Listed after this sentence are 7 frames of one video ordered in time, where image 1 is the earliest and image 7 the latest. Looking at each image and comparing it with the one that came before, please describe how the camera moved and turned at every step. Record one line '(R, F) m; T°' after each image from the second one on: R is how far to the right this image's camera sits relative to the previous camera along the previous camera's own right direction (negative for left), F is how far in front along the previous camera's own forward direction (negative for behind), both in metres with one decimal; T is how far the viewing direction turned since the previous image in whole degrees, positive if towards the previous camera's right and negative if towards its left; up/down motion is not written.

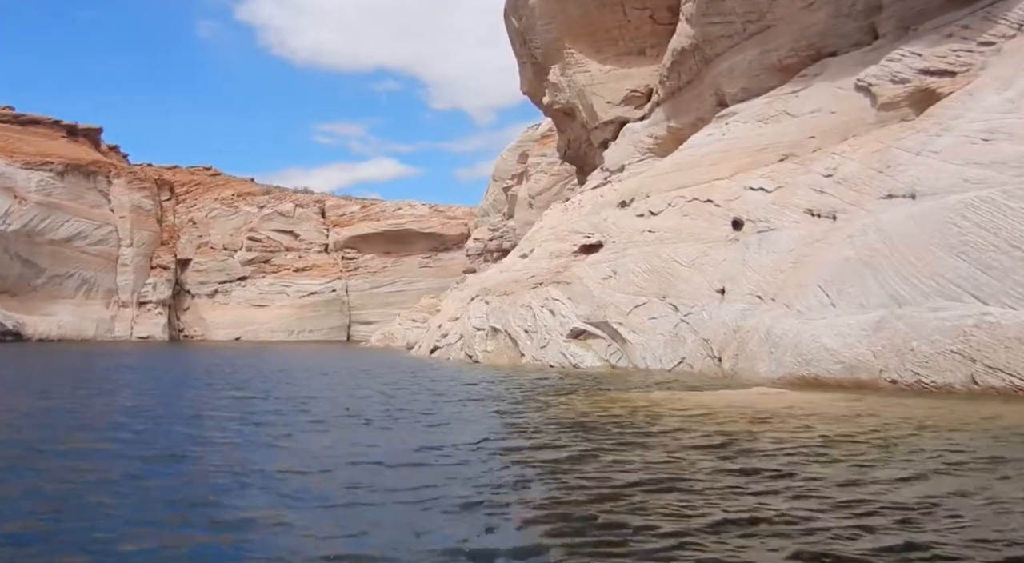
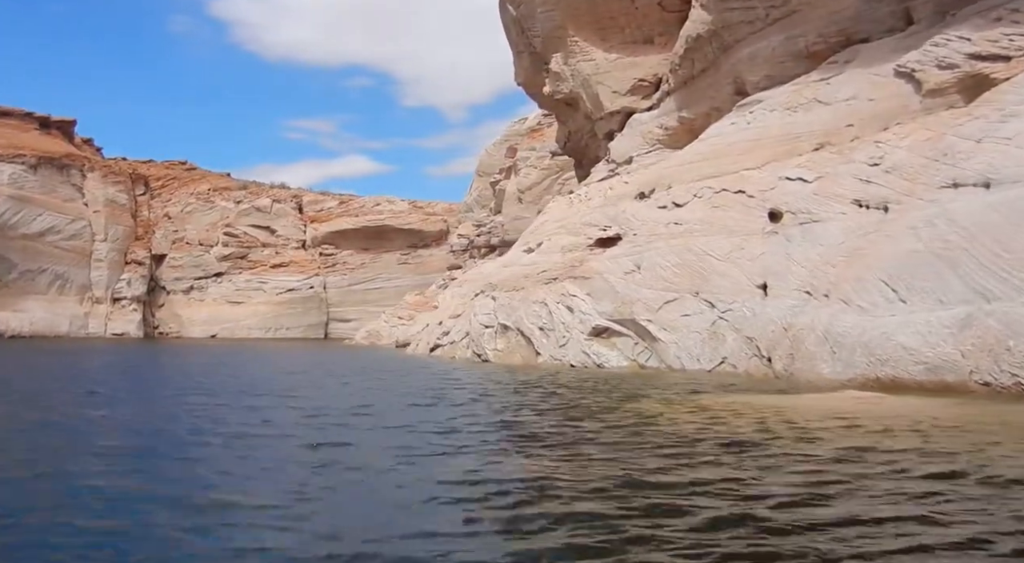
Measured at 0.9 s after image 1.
(-0.9, +1.0) m; +2°
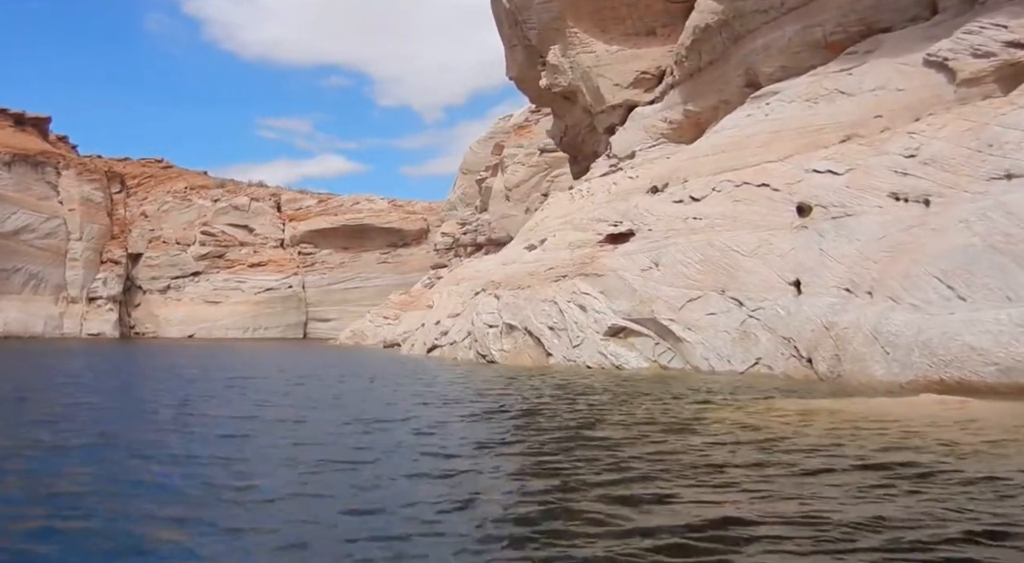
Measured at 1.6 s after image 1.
(-0.7, +0.8) m; +2°
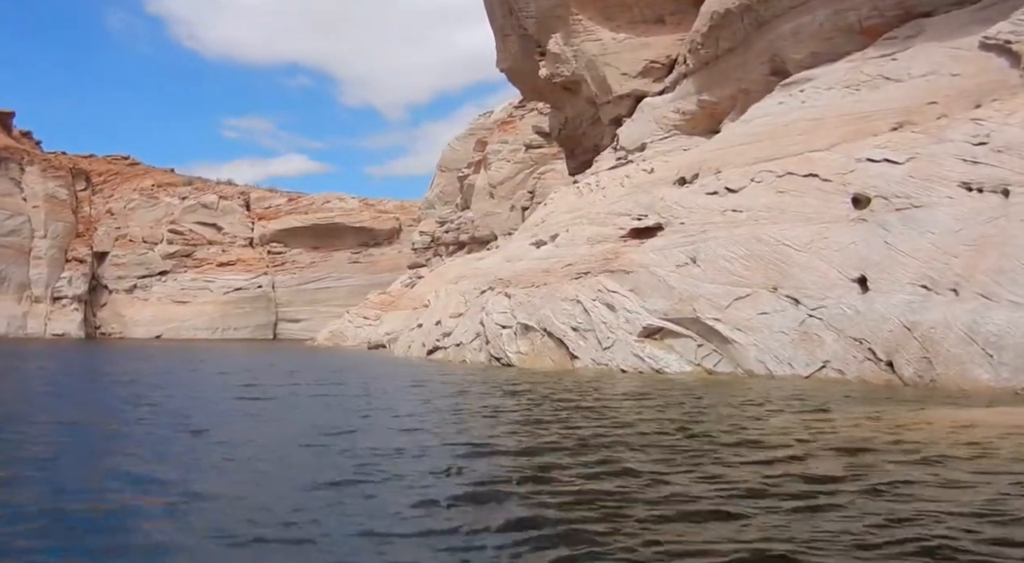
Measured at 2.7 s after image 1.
(-1.1, +1.2) m; +2°
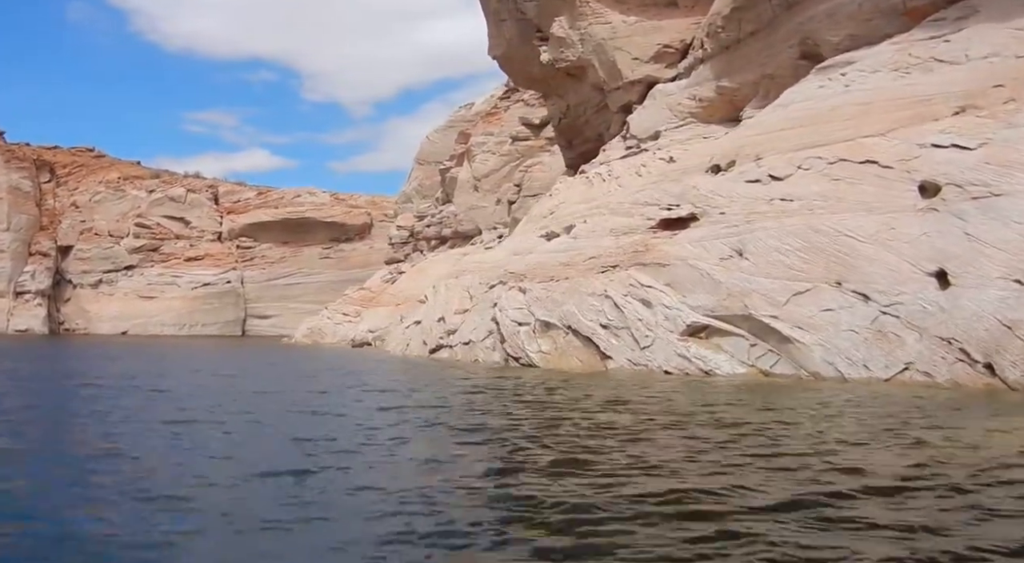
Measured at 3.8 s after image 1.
(-1.1, +1.2) m; +2°
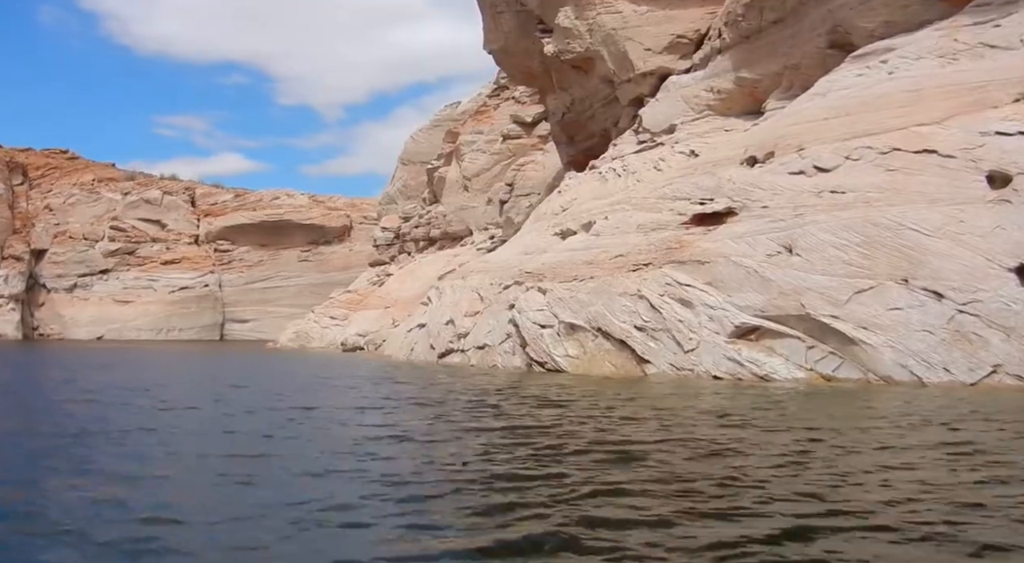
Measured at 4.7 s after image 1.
(-0.9, +1.0) m; +2°
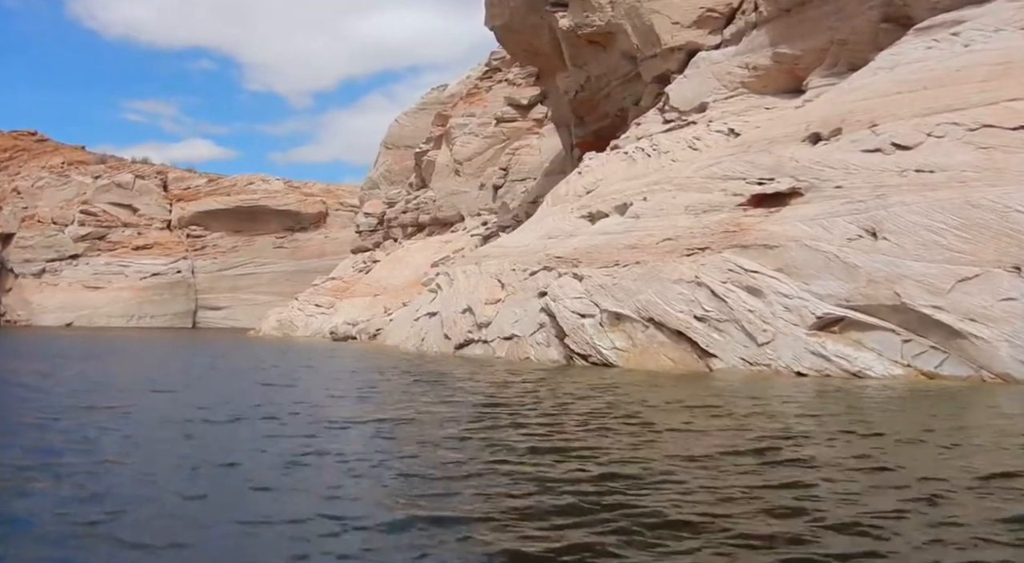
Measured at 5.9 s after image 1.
(-1.3, +1.3) m; +2°
